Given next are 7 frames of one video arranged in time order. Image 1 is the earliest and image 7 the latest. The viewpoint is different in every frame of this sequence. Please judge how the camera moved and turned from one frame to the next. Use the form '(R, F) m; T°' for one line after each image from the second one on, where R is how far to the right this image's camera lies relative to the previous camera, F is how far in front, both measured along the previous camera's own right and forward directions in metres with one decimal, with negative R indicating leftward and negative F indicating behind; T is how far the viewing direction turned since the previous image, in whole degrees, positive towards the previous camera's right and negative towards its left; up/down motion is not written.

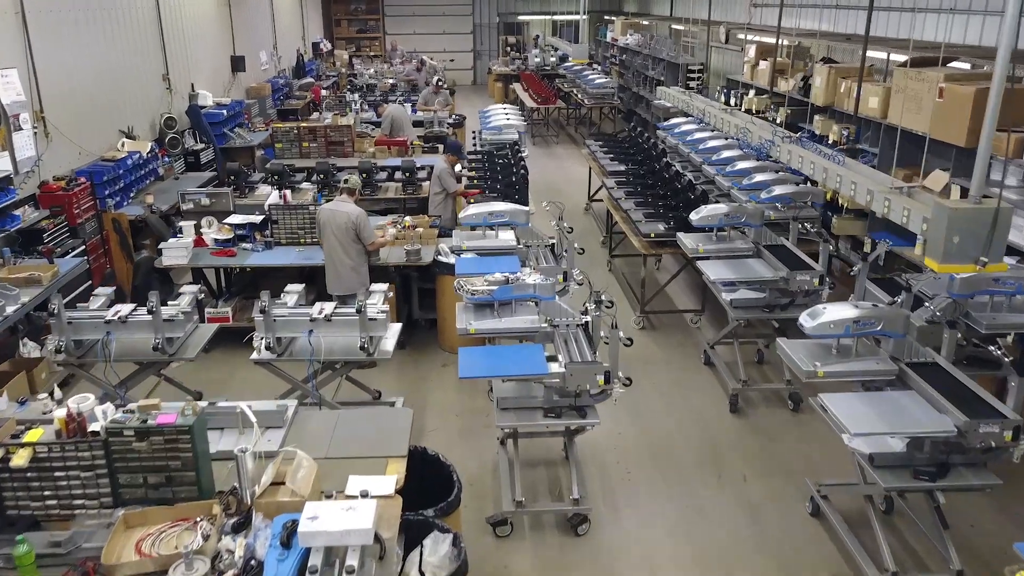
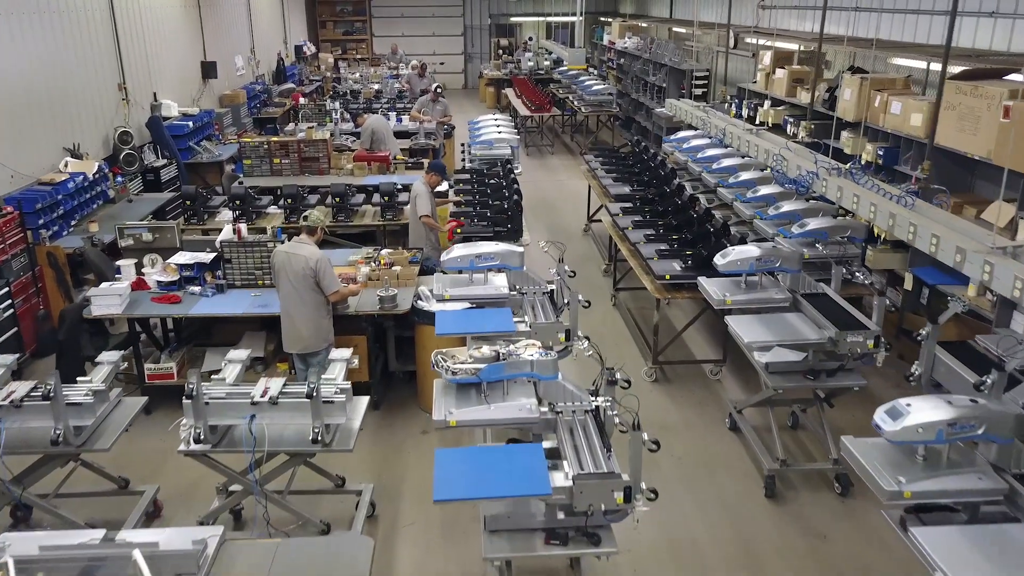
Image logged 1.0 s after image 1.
(0.0, +0.8) m; +1°
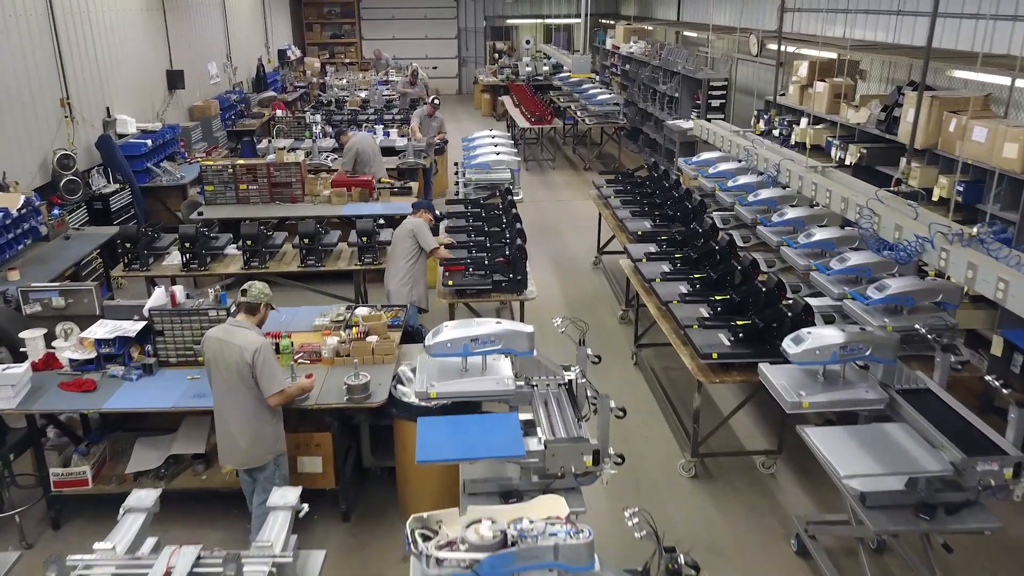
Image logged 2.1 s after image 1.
(0.0, +1.0) m; 0°
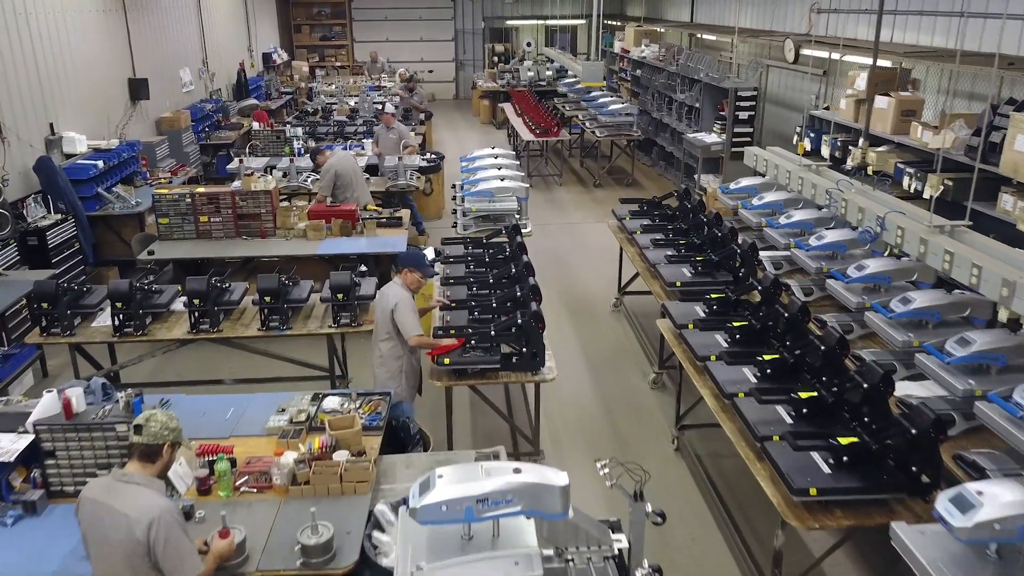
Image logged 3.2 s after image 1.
(-0.1, +1.0) m; 0°
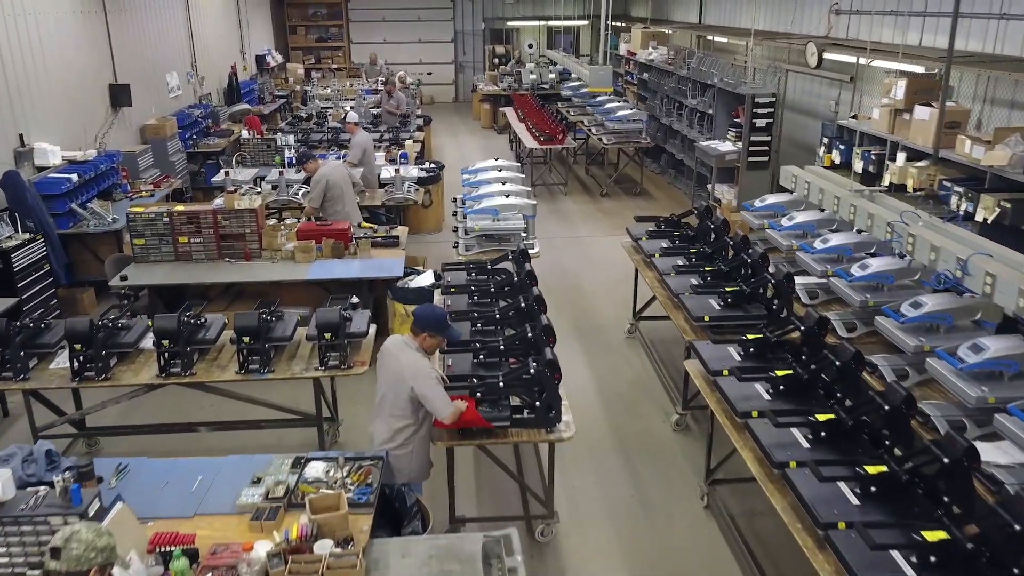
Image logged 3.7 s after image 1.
(-0.1, +0.5) m; 0°
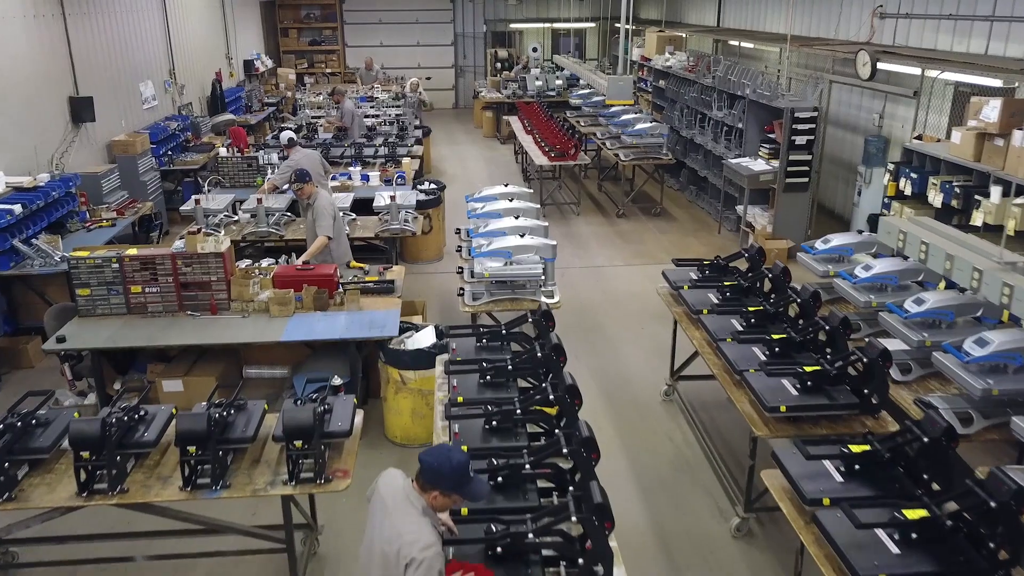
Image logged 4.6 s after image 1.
(-0.1, +0.9) m; 0°
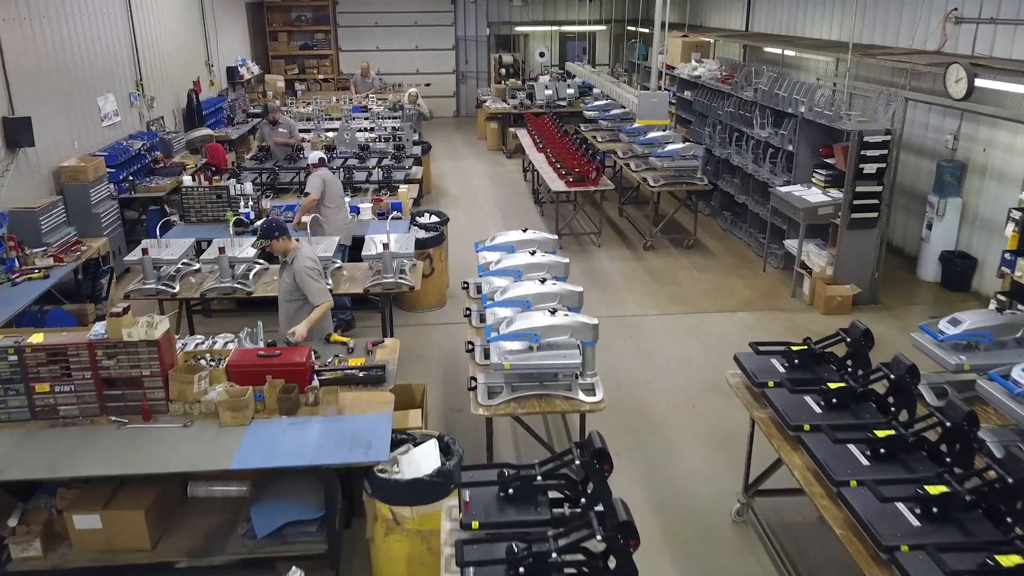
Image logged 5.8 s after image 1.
(-0.1, +1.1) m; 0°
